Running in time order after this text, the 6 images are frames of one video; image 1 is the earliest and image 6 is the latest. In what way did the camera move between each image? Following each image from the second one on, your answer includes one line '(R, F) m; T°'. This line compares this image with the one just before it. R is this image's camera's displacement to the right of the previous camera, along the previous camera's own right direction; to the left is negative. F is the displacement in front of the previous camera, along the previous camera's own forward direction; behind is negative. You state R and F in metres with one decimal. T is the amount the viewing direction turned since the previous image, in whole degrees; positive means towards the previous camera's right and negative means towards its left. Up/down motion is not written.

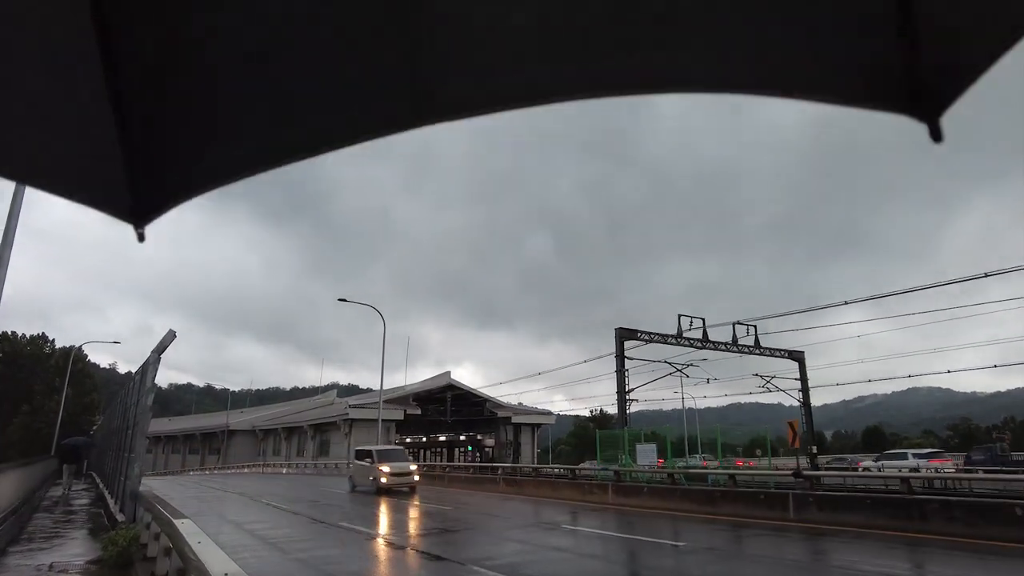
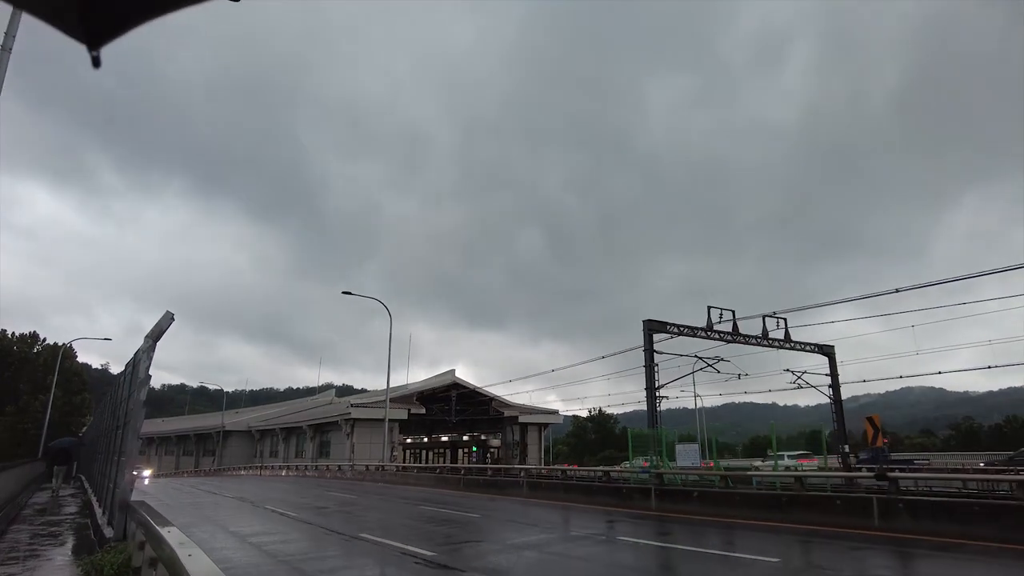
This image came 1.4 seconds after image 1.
(-0.9, +1.6) m; +1°
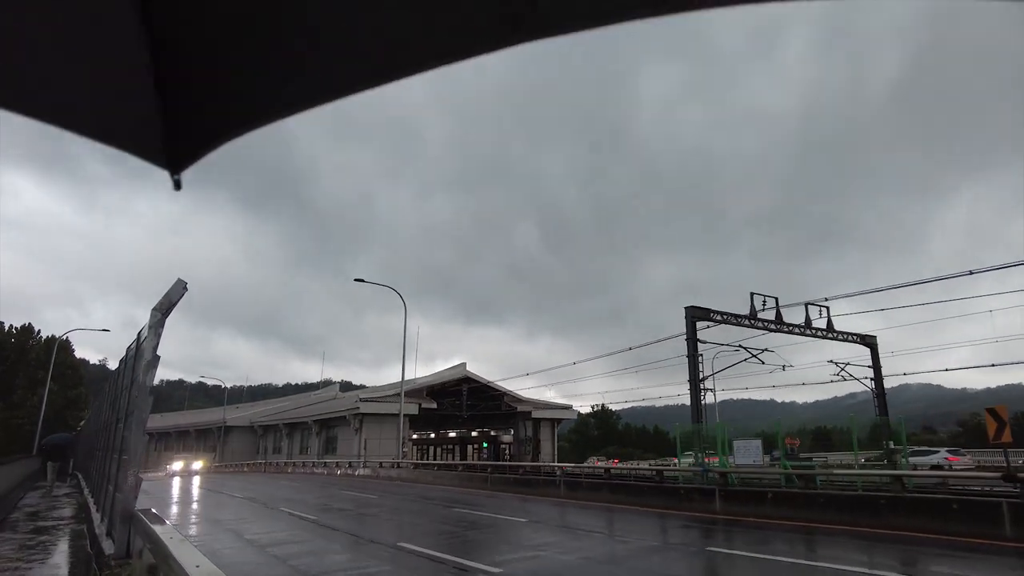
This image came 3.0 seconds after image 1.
(-1.1, +1.7) m; 0°
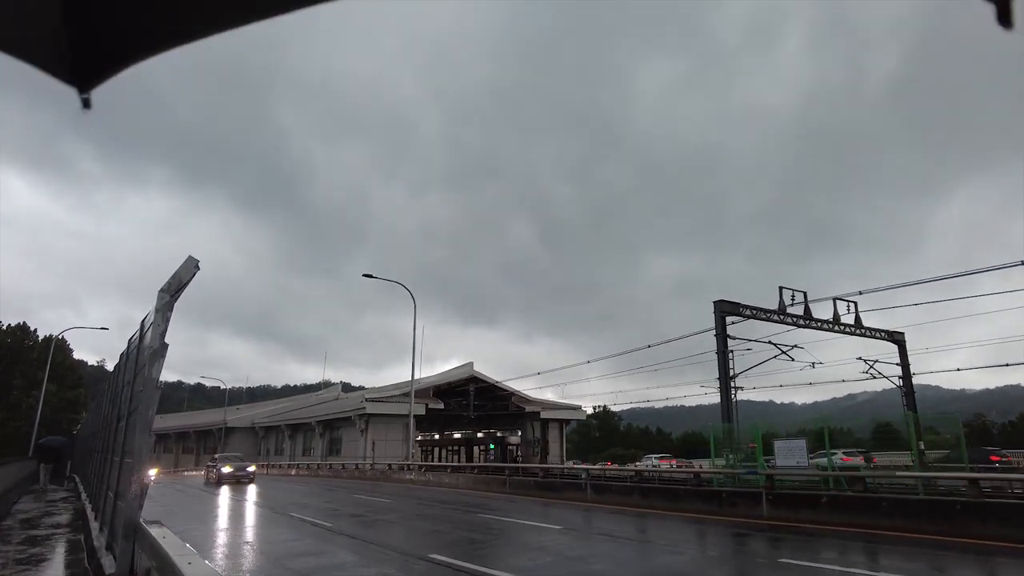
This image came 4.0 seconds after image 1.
(-0.6, +1.0) m; 0°
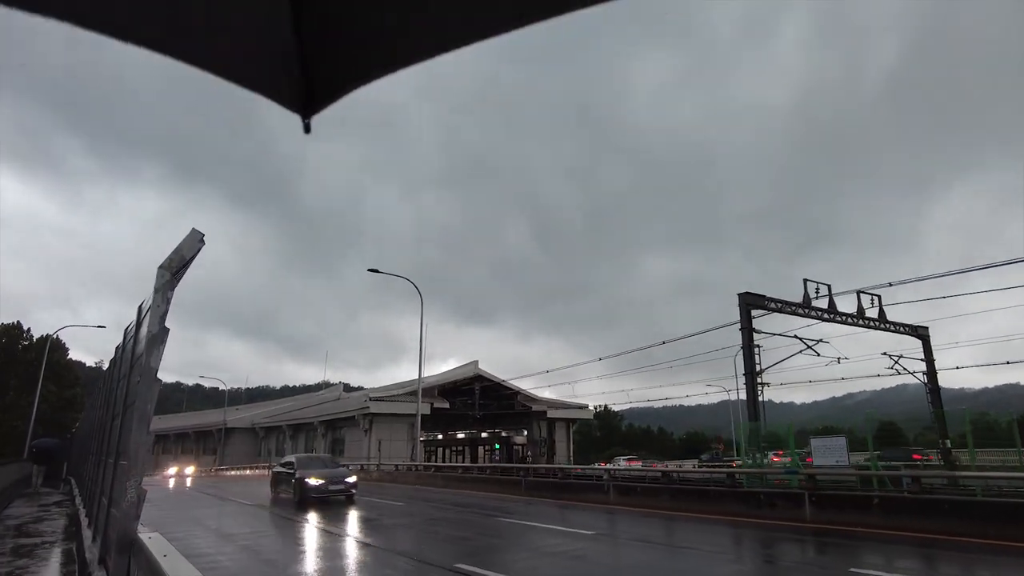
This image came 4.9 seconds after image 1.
(-0.5, +0.9) m; 0°
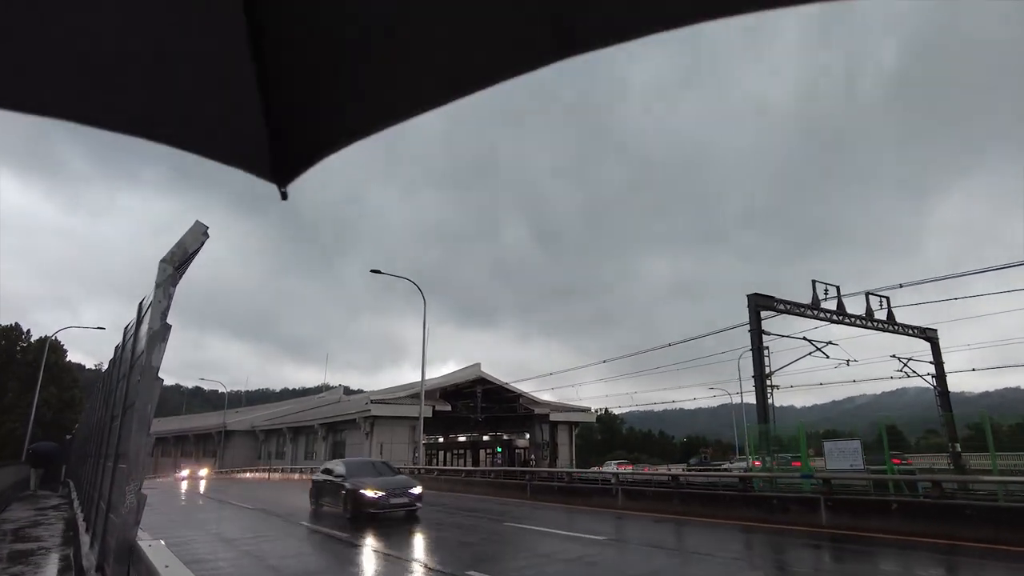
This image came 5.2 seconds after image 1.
(-0.2, +0.3) m; 0°
